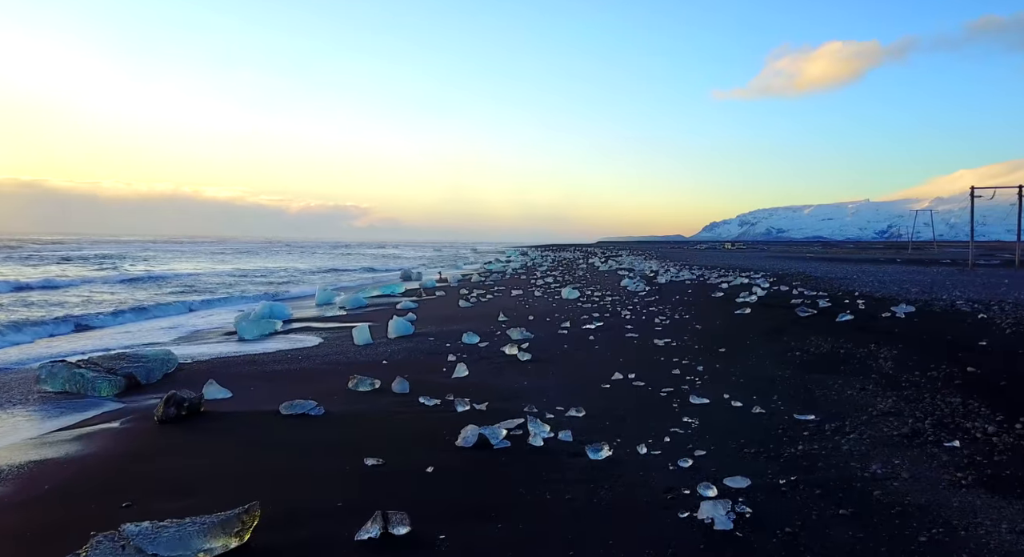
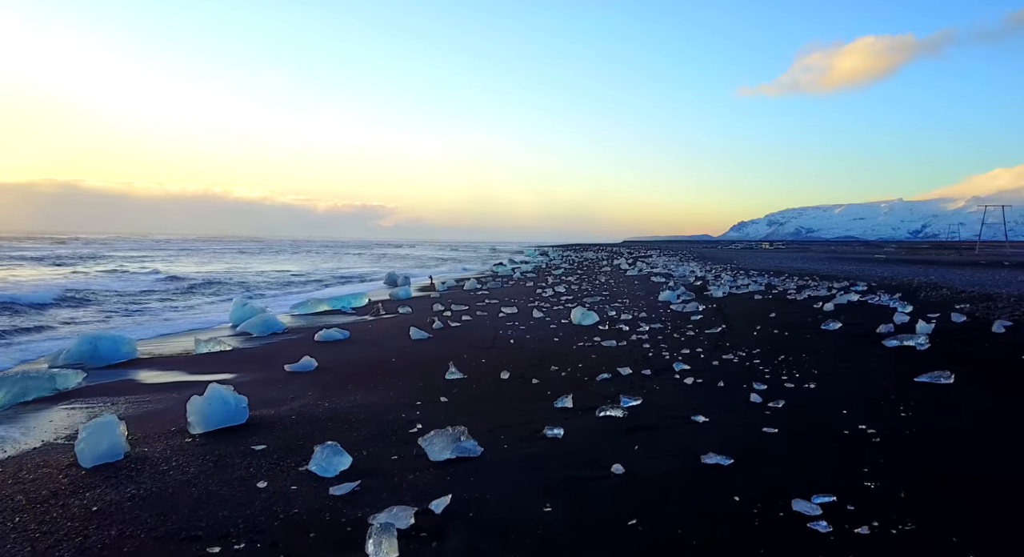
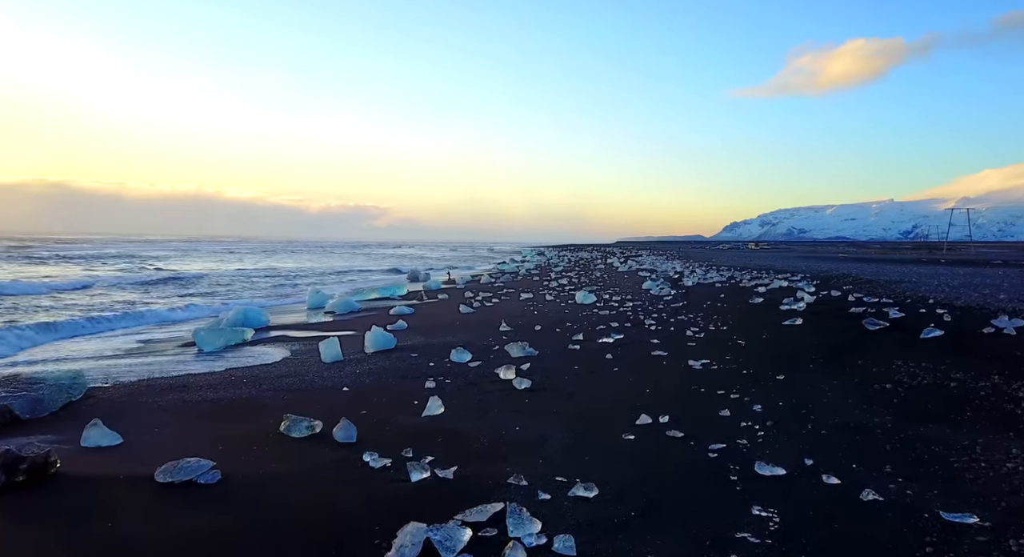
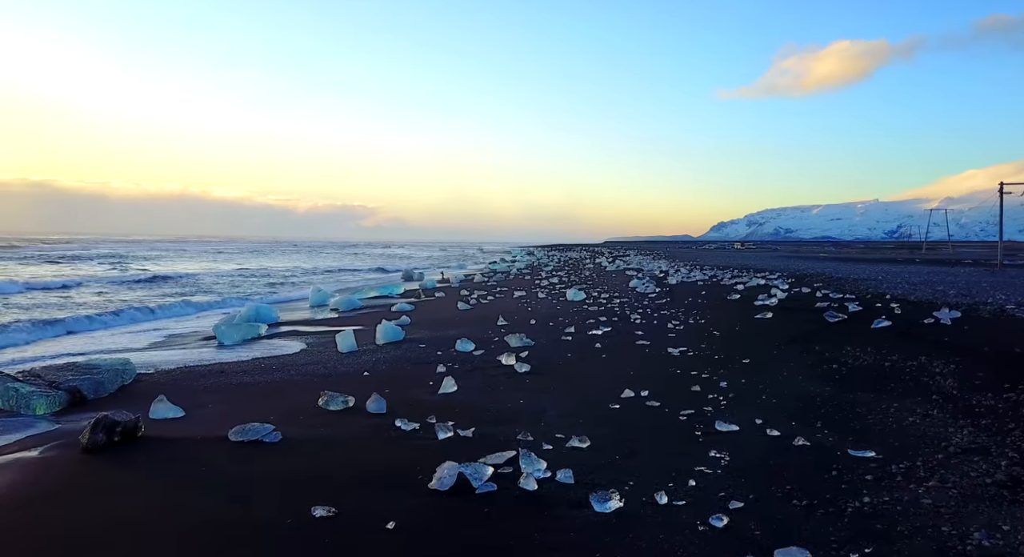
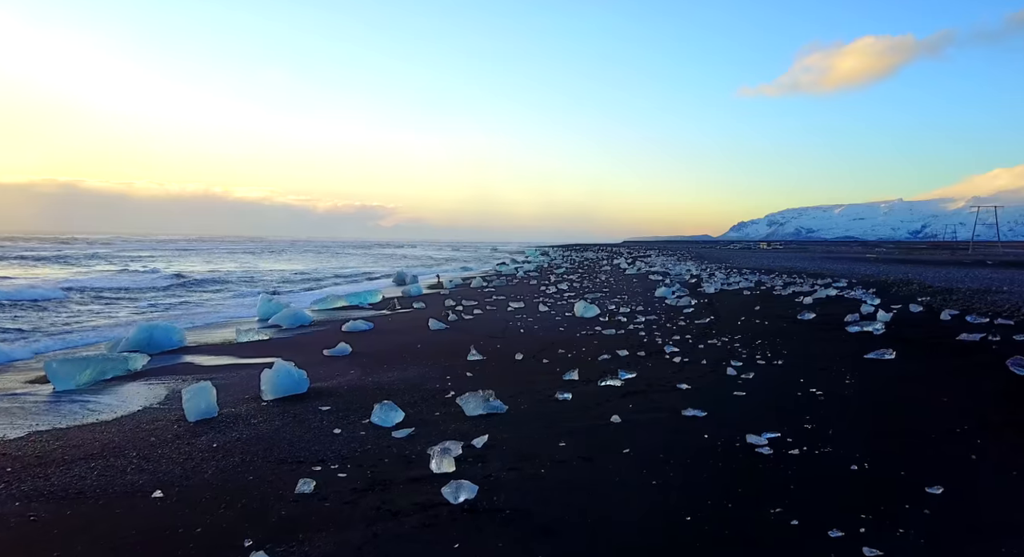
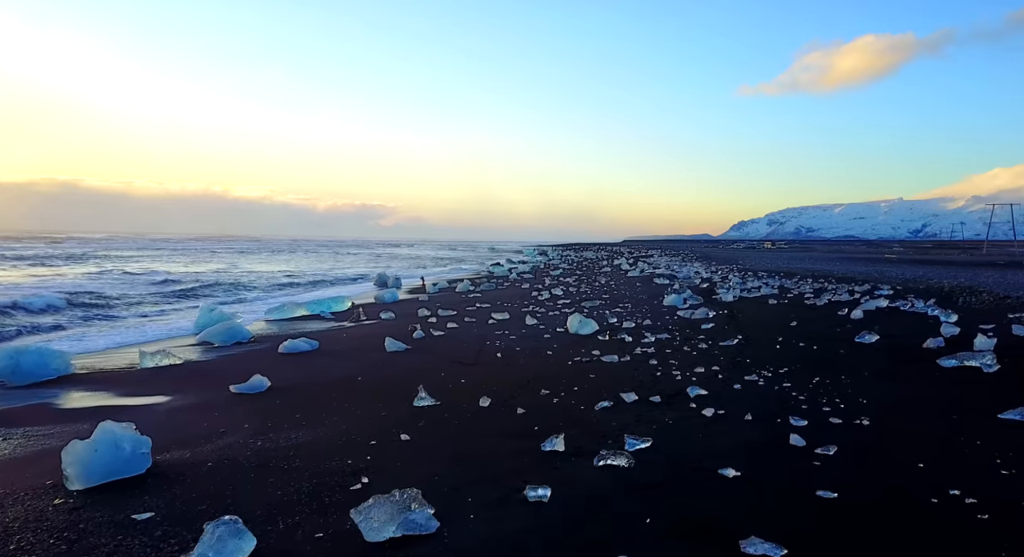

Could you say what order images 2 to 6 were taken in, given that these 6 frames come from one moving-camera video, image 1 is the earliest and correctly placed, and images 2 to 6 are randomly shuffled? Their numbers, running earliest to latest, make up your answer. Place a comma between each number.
4, 3, 5, 2, 6
